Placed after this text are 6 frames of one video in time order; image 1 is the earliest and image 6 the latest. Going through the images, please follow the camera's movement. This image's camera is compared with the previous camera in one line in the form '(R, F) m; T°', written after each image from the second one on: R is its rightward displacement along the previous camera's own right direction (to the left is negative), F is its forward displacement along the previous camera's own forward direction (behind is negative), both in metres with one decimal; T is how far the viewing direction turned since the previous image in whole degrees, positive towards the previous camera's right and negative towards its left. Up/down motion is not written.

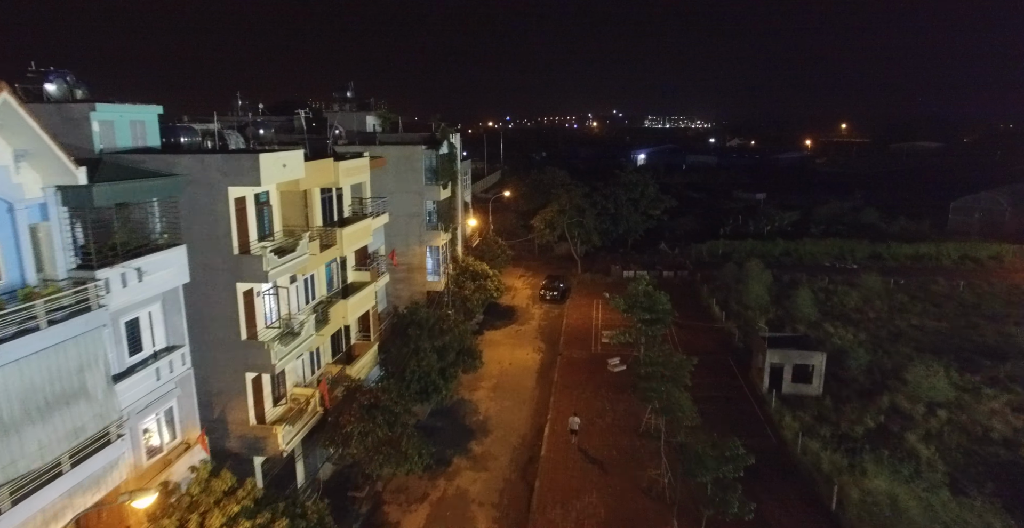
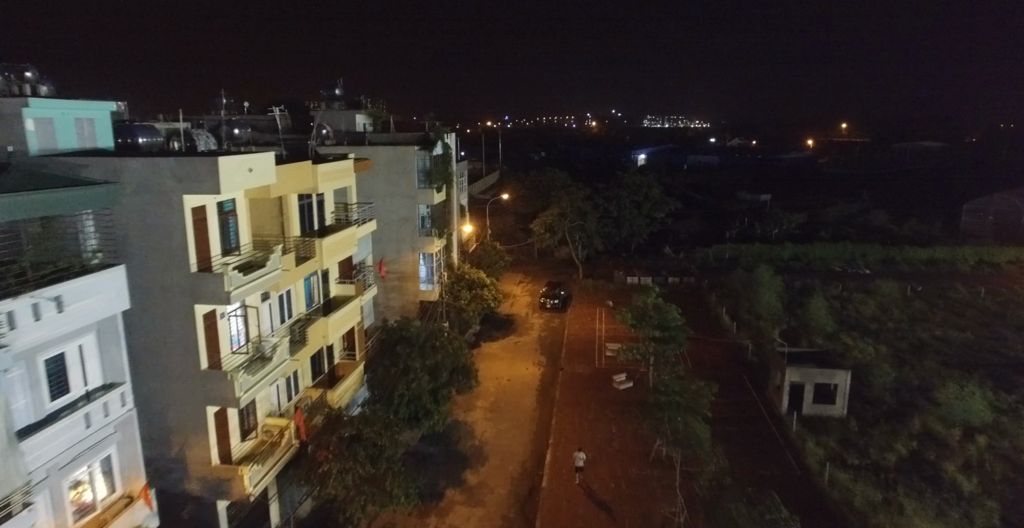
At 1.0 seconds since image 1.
(0.0, +2.2) m; 0°
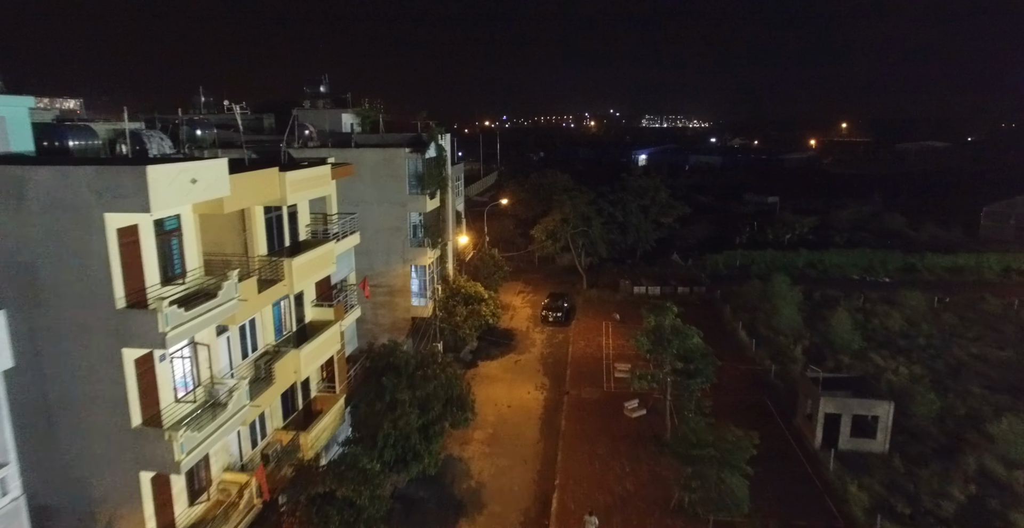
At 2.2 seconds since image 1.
(-0.1, +2.9) m; 0°
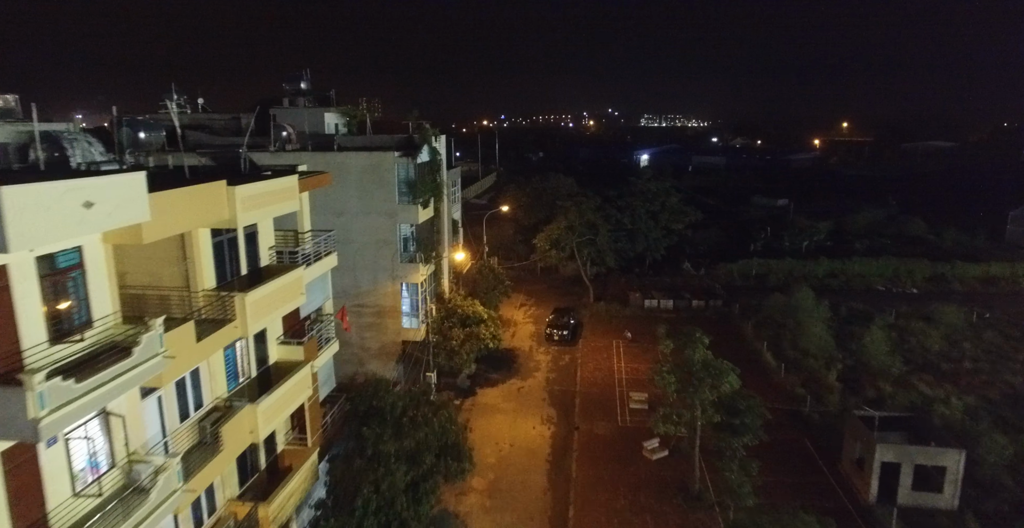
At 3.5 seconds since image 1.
(-0.2, +3.4) m; 0°
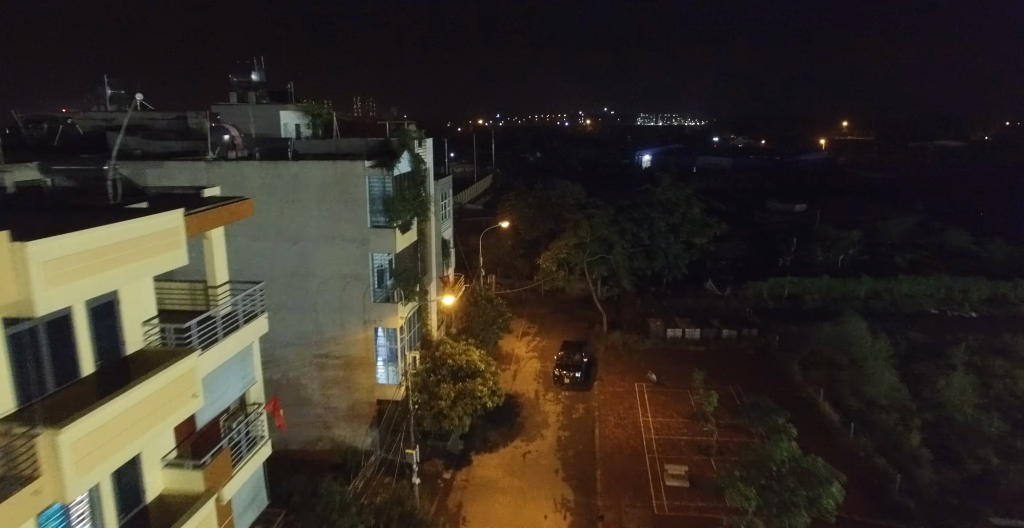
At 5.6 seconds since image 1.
(-0.3, +6.0) m; 0°
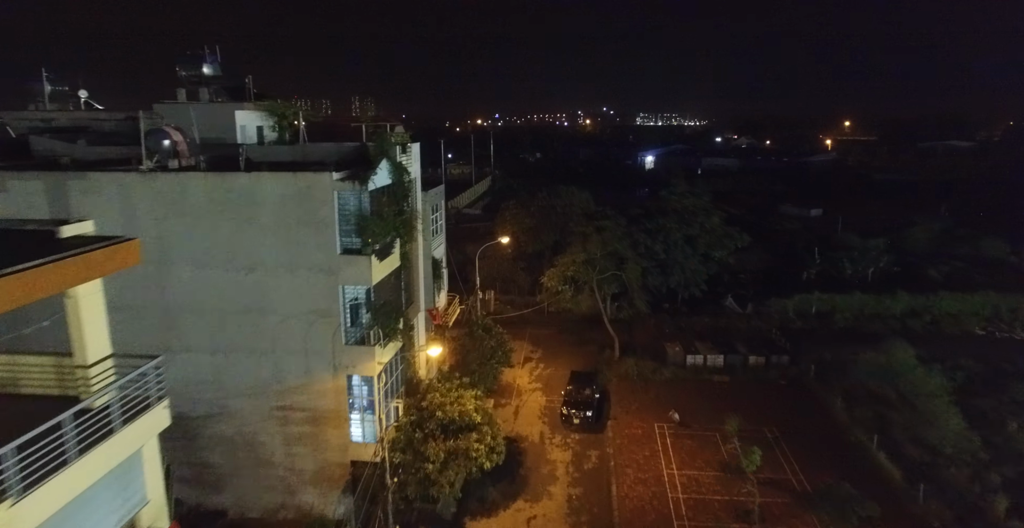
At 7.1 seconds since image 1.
(-0.1, +4.0) m; 0°
